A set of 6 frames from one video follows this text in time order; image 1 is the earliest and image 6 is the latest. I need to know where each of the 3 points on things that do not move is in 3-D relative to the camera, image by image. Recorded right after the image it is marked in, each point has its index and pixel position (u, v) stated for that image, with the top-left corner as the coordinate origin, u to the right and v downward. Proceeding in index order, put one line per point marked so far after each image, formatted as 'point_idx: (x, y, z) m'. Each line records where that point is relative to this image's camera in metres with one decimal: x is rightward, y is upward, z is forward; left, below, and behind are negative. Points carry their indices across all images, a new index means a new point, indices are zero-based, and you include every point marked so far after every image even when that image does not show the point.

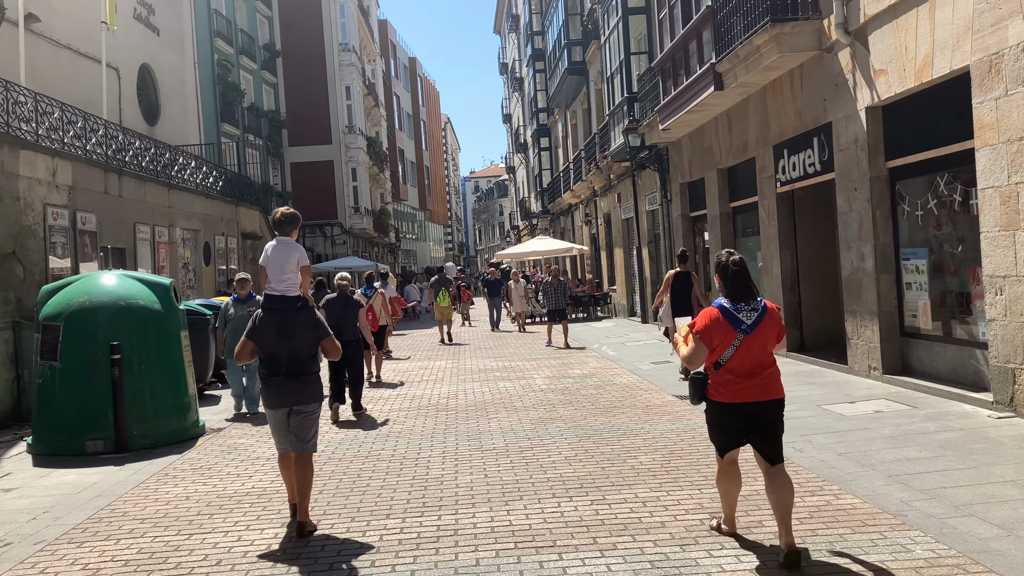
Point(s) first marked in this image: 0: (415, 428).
0: (-0.9, -1.3, +8.6) m
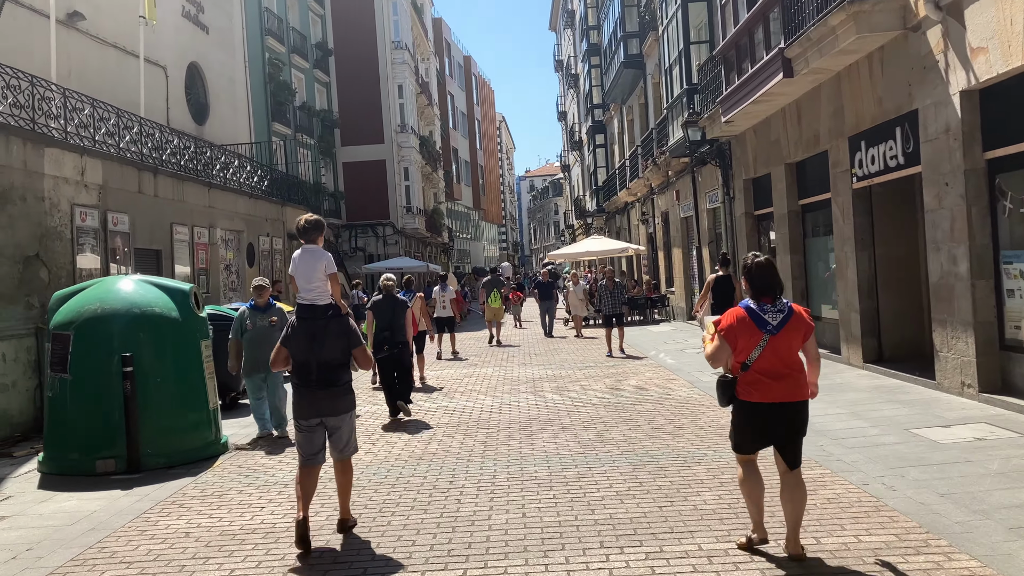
0: (-0.5, -1.4, +7.9) m
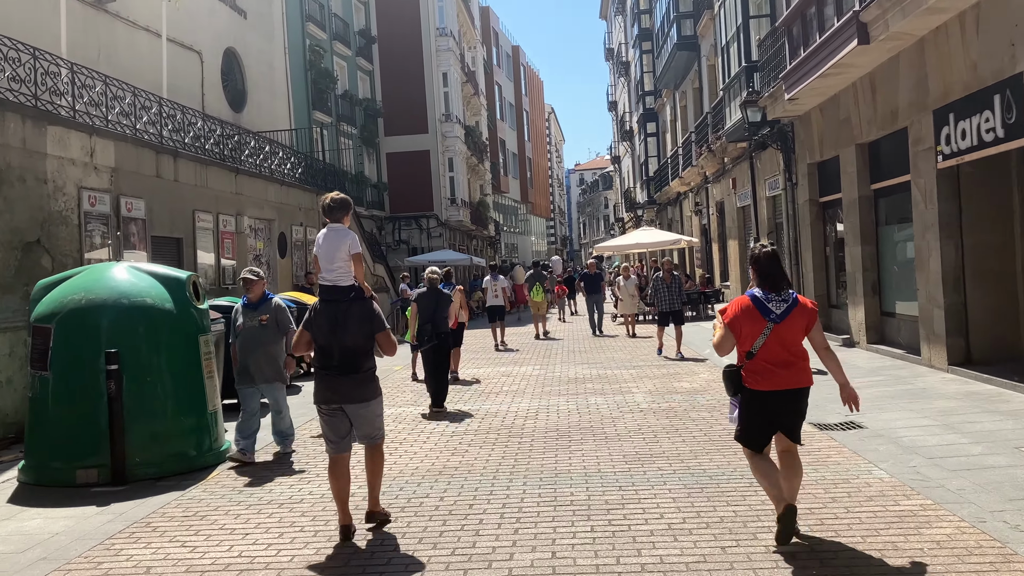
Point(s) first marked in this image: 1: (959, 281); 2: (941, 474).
0: (-0.2, -1.3, +7.0) m
1: (+4.4, +0.1, +9.1) m
2: (+2.4, -1.1, +5.2) m
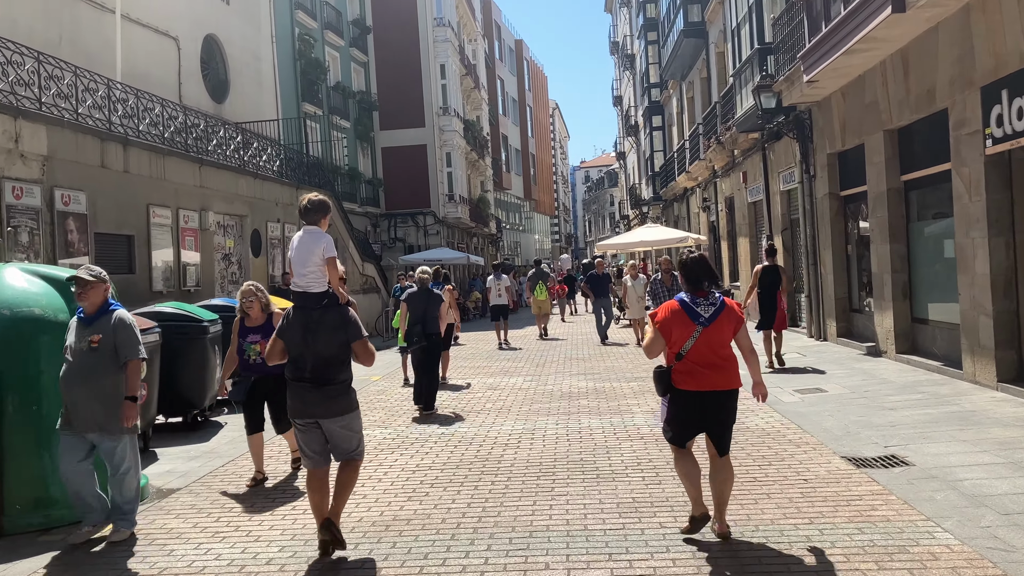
0: (-0.4, -1.3, +5.8) m
1: (+4.3, 0.0, +7.9) m
2: (+2.3, -1.1, +4.0) m
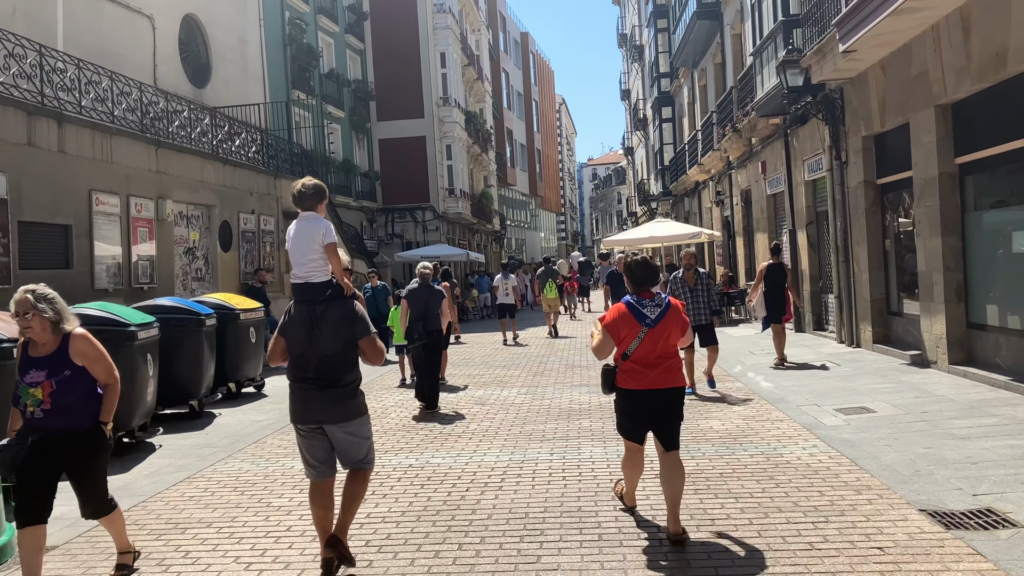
0: (-0.5, -1.3, +4.4) m
1: (+4.2, 0.0, +6.4) m
2: (+2.1, -1.1, +2.6) m
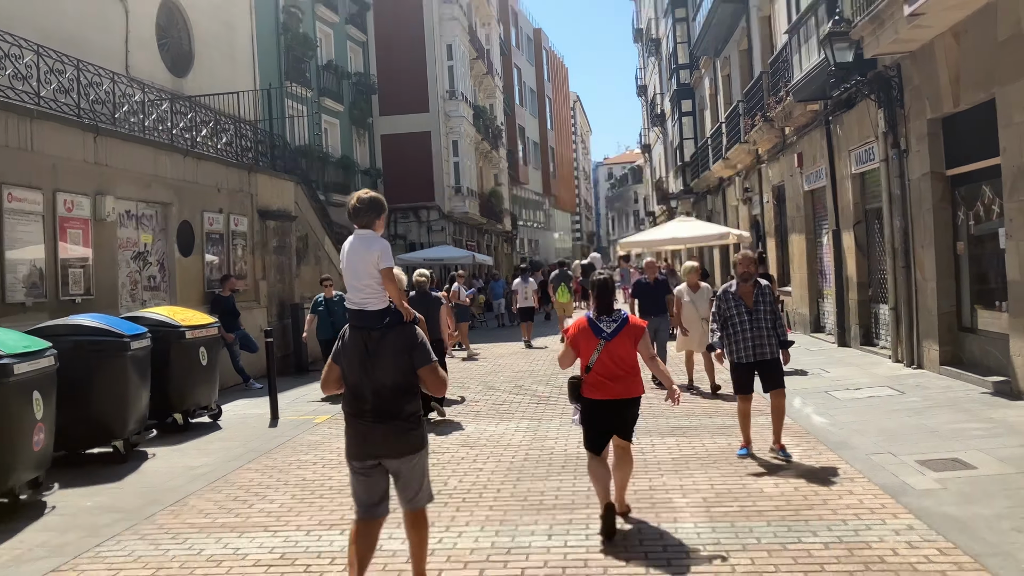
0: (-0.6, -1.4, +2.7) m
1: (+4.1, -0.1, +4.7) m
2: (+2.0, -1.2, +0.9) m
